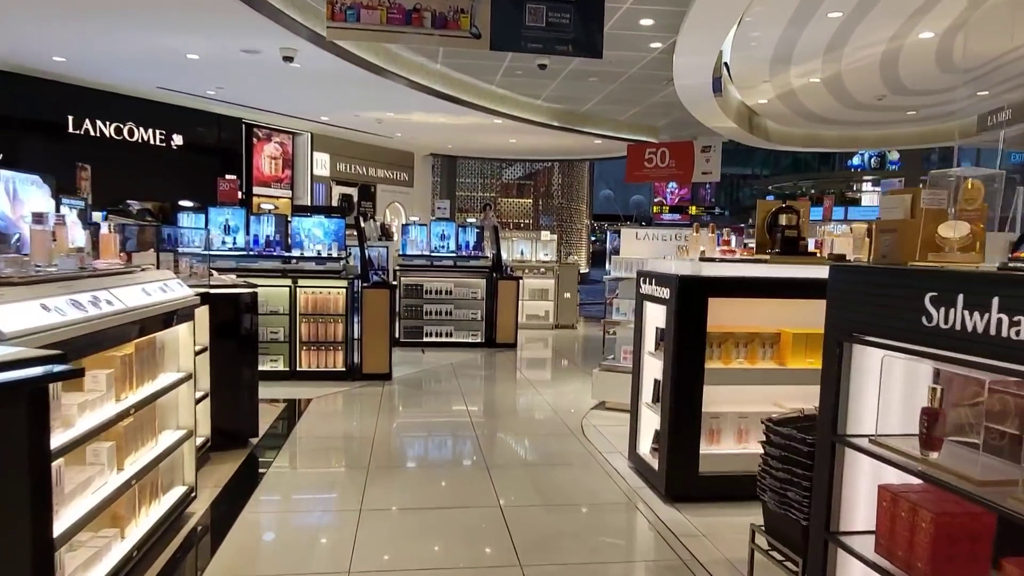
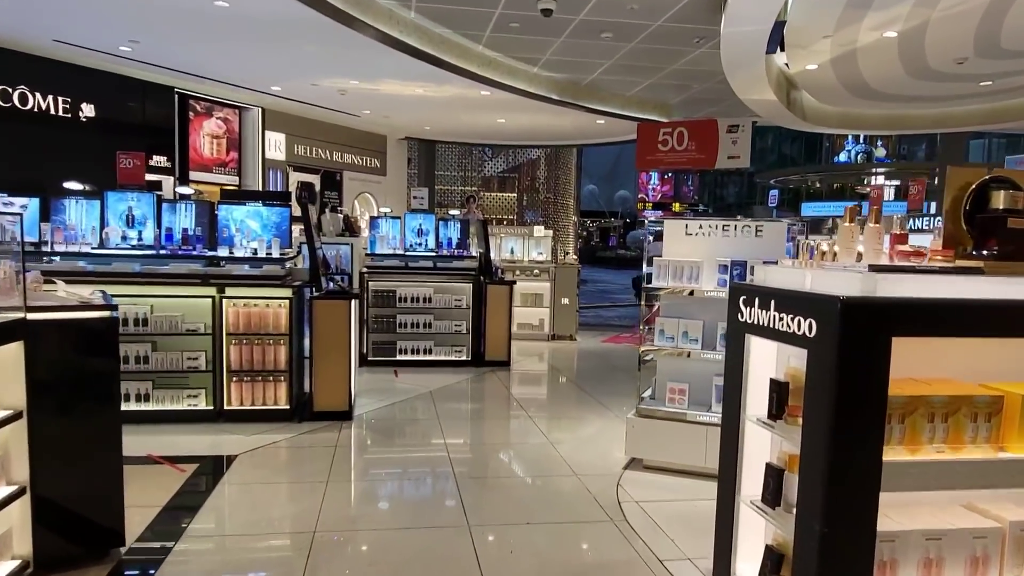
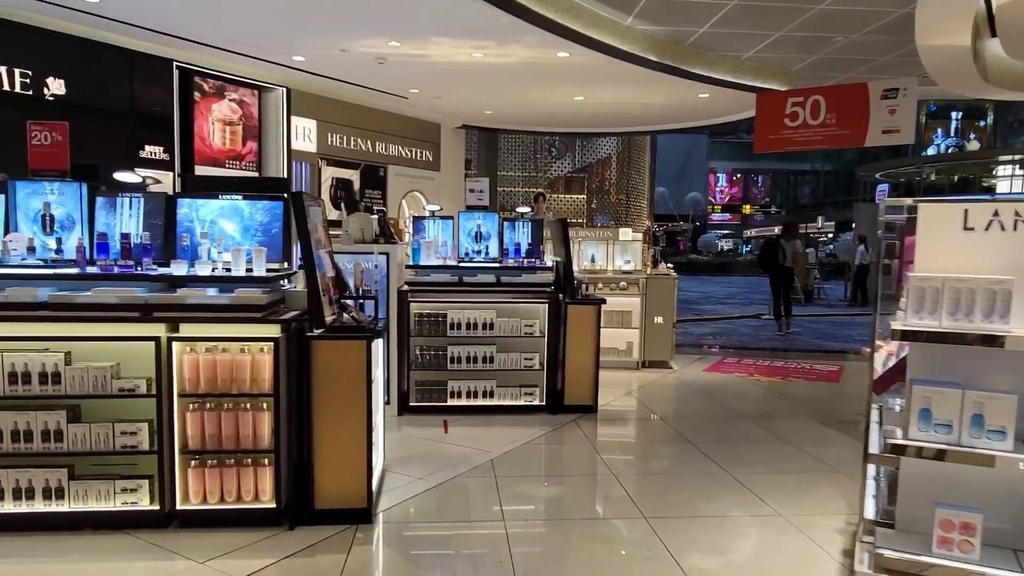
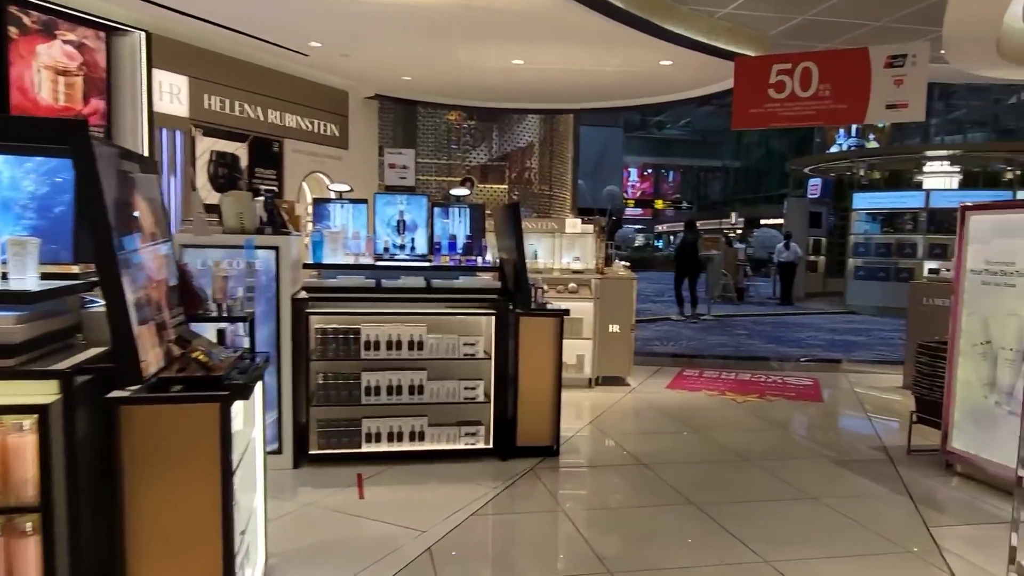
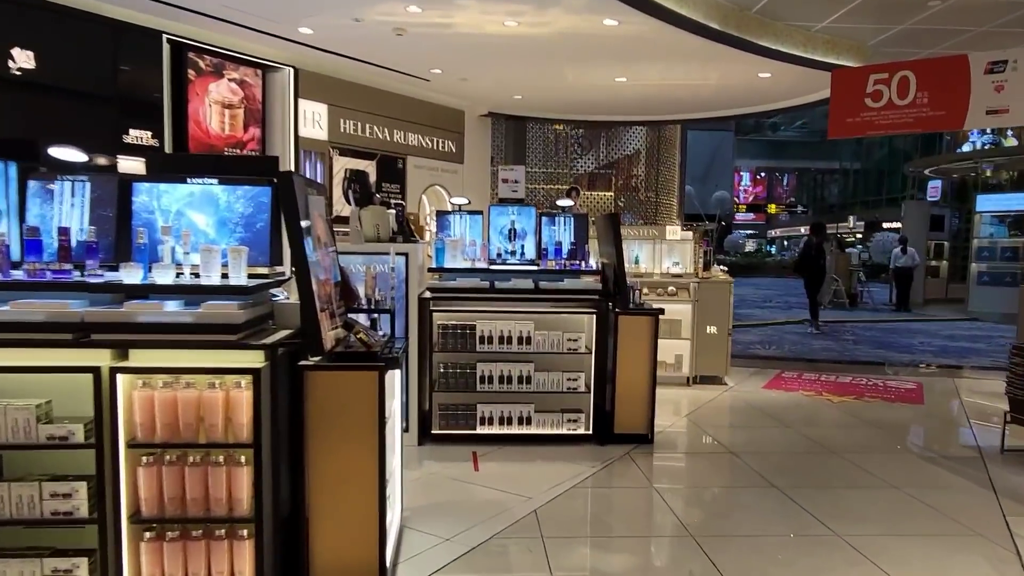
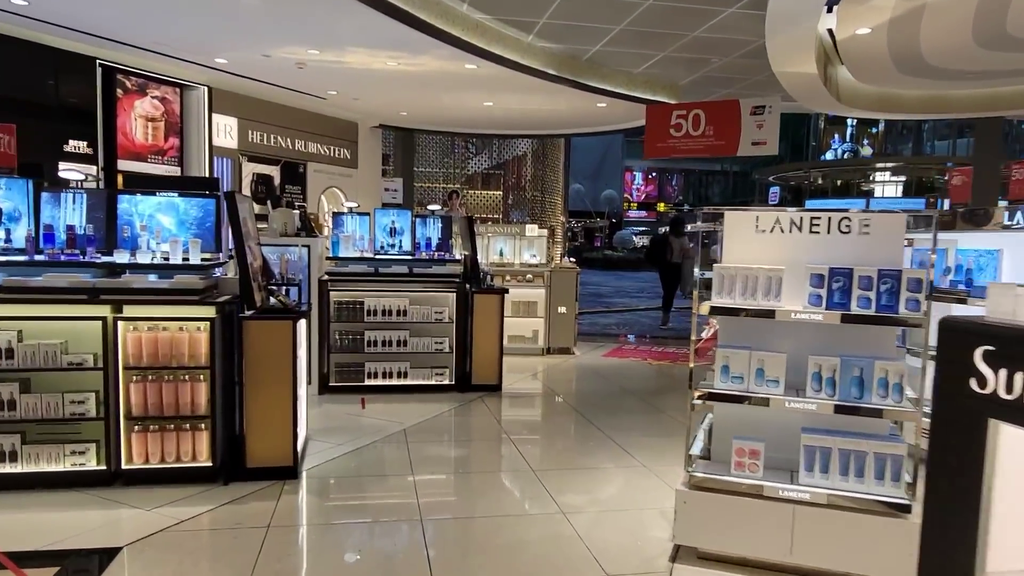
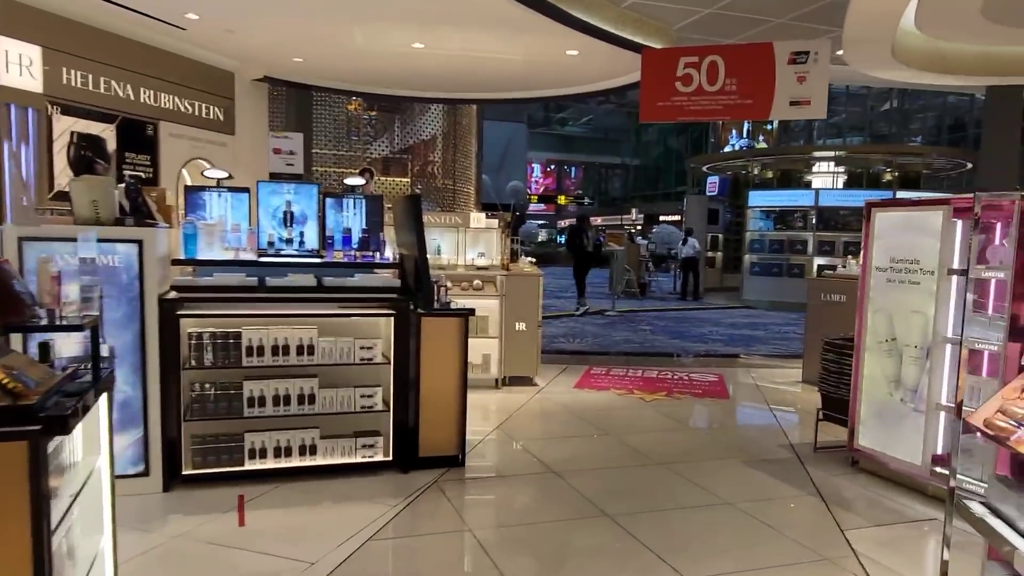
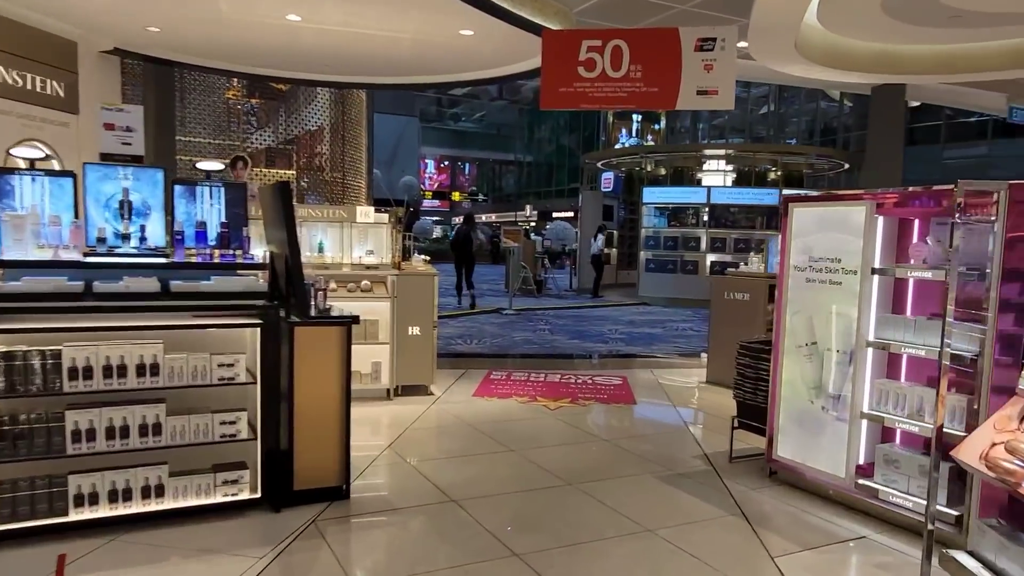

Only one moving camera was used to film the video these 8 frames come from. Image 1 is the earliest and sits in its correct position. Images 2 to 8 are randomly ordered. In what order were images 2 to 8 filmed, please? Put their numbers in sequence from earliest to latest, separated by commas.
2, 6, 3, 5, 4, 7, 8
